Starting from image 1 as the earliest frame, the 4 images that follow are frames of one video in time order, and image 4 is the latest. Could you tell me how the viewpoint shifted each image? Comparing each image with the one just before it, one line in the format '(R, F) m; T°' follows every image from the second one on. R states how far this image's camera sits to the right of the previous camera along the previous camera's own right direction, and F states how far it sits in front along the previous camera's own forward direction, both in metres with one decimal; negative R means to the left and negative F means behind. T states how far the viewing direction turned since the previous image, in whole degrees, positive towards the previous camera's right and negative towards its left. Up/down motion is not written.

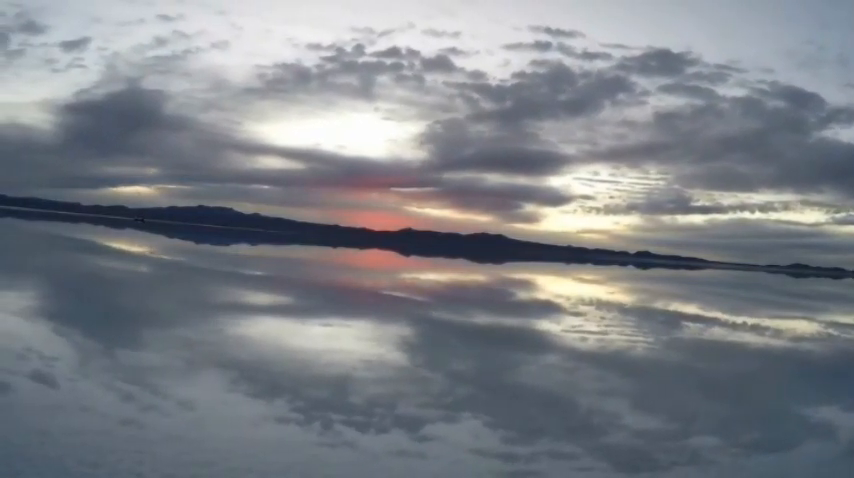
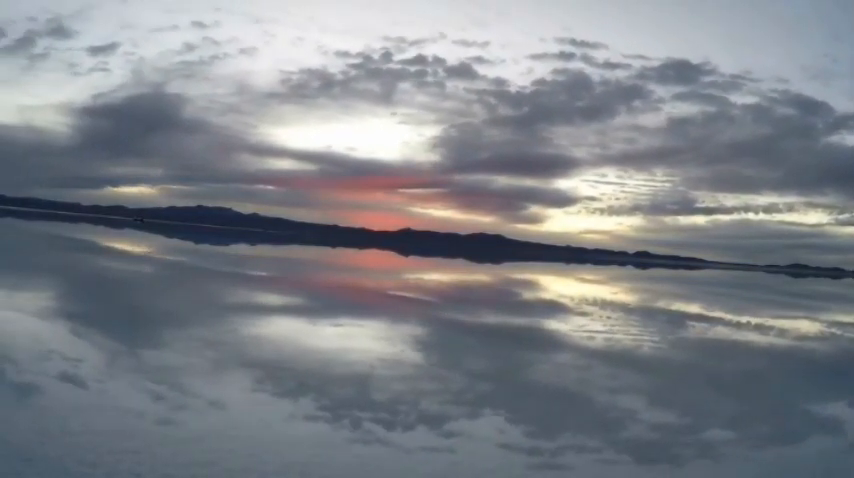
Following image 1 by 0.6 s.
(+0.4, -0.3) m; -2°
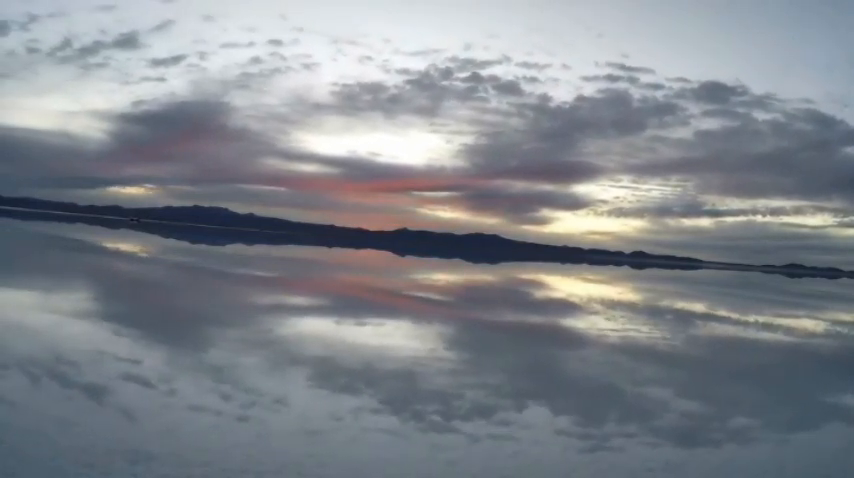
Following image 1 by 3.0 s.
(-0.6, -0.5) m; +1°
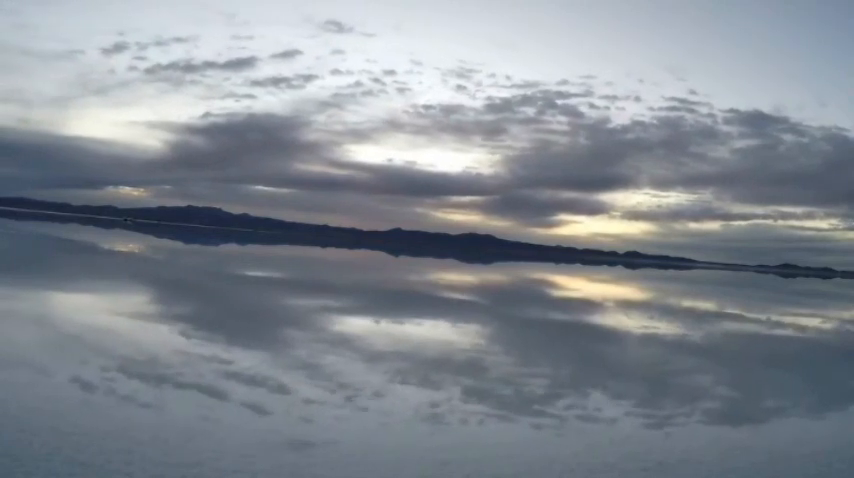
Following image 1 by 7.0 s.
(-1.2, -0.9) m; +3°
